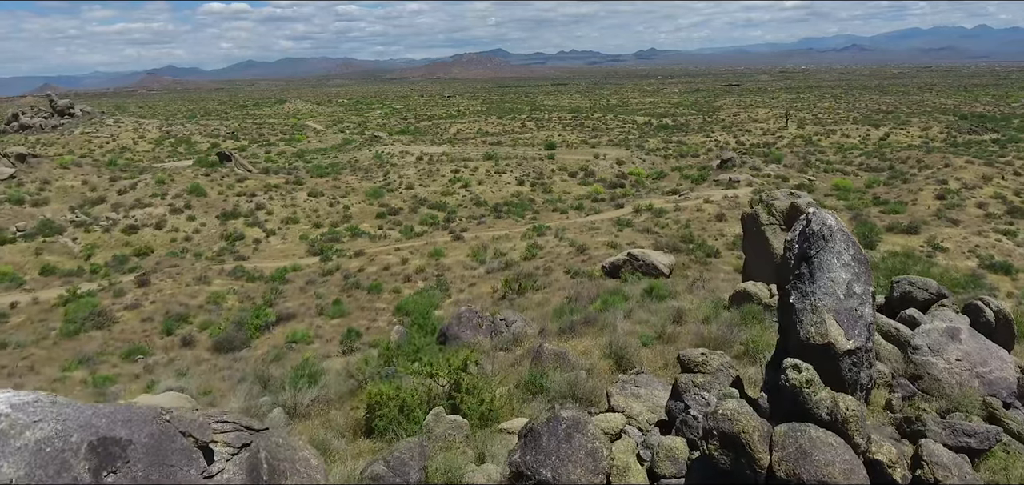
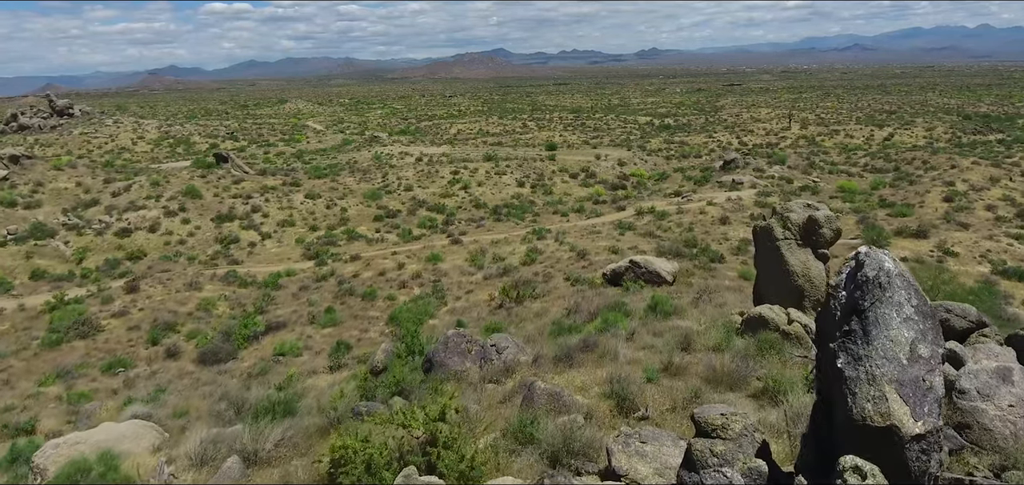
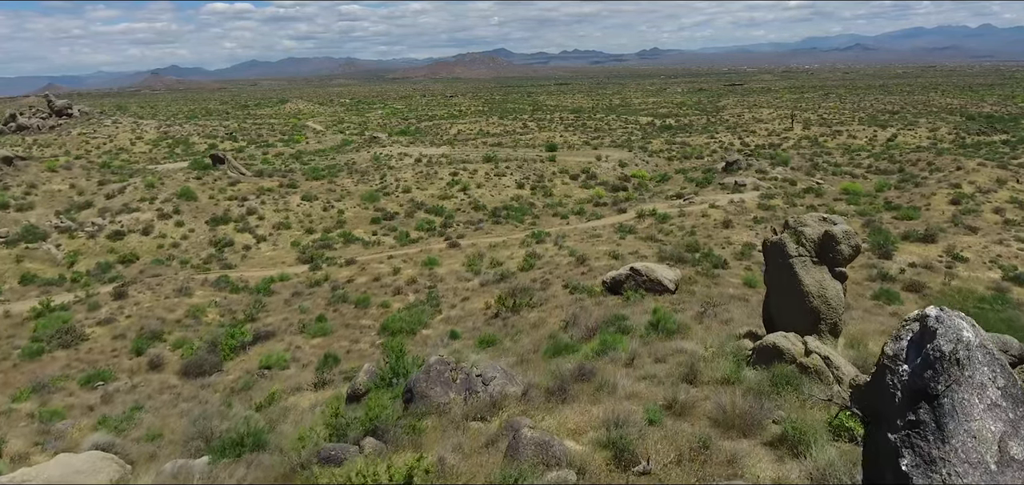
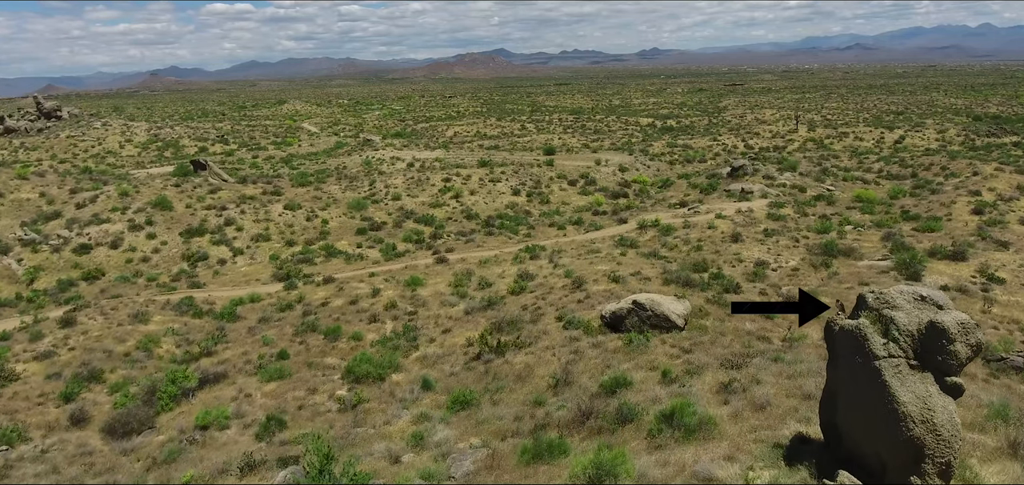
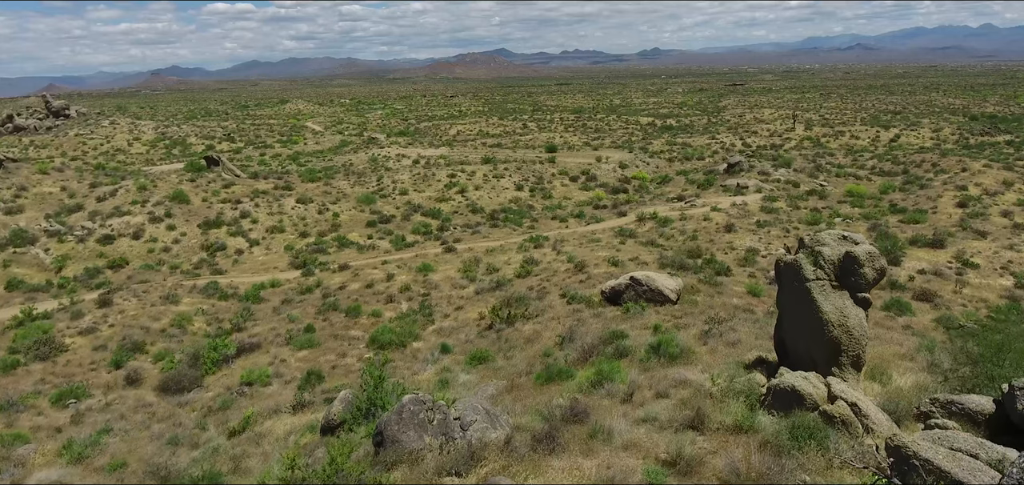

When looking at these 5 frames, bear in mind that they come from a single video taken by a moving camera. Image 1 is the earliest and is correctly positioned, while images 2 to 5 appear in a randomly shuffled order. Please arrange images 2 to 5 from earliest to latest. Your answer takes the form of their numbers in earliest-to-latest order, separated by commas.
2, 3, 5, 4
